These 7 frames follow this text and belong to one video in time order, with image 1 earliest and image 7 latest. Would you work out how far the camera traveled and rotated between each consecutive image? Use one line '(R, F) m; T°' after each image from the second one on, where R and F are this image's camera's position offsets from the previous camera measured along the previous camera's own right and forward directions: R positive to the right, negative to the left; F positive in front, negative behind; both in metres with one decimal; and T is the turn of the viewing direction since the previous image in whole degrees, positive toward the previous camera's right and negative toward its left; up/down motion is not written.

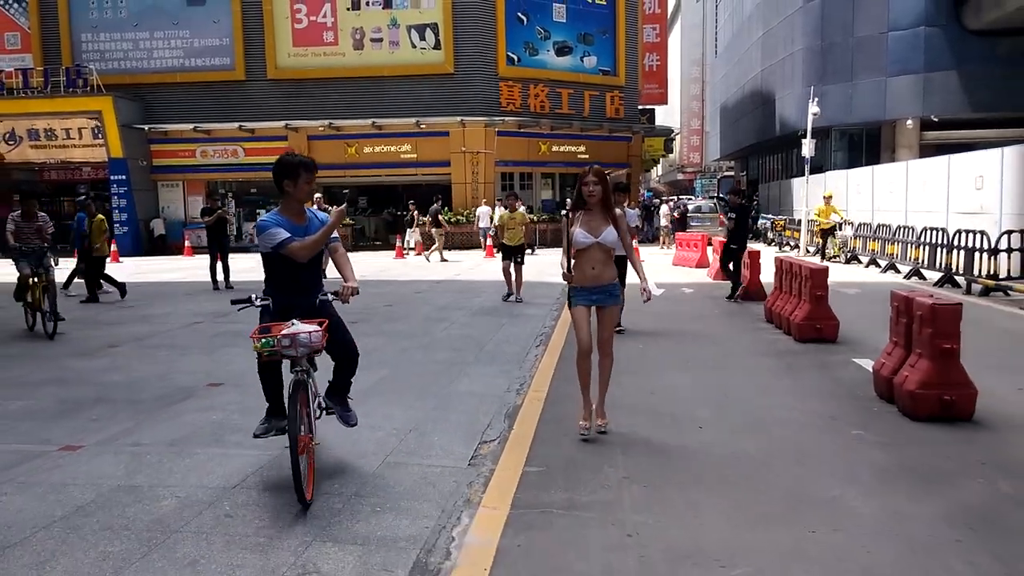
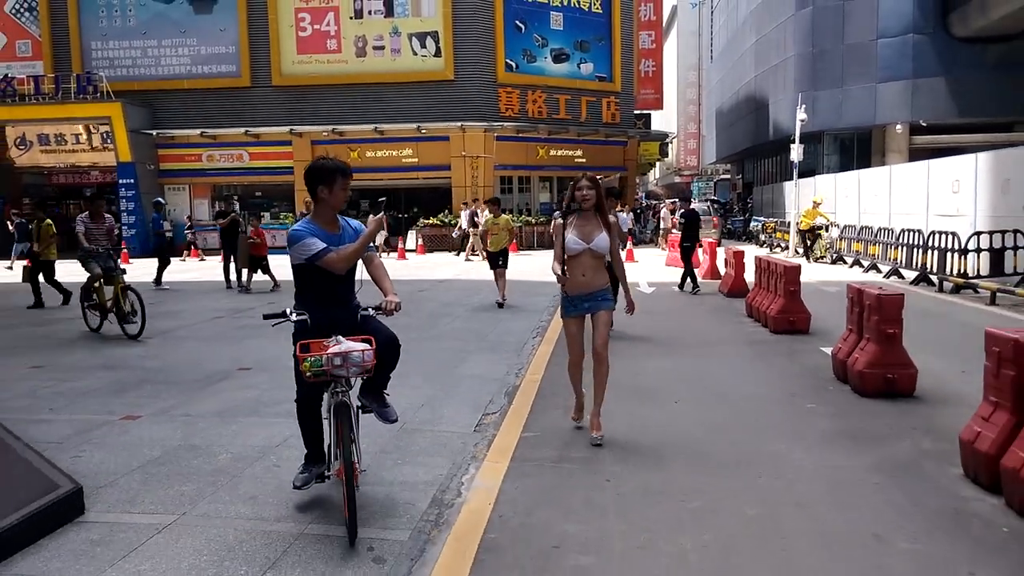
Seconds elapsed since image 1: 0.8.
(0.0, -0.9) m; 0°
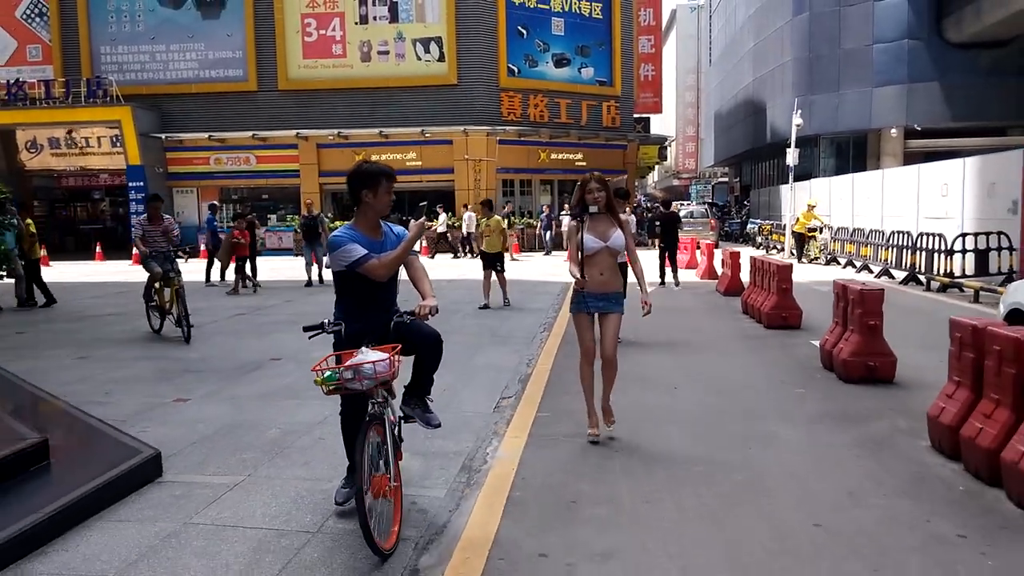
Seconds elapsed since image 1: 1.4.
(-0.2, -0.6) m; 0°
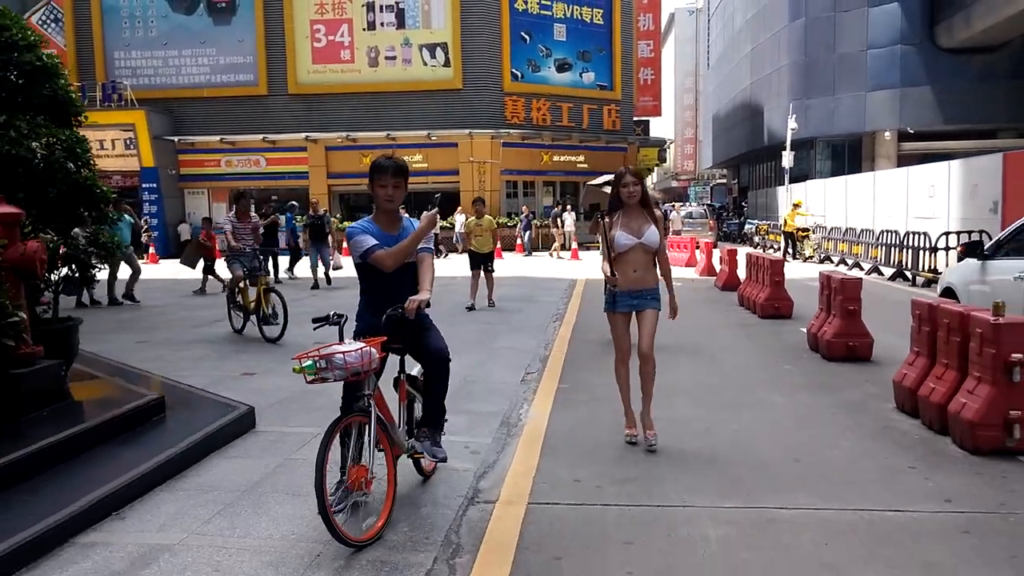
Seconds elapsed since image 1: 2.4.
(-0.4, -1.0) m; 0°
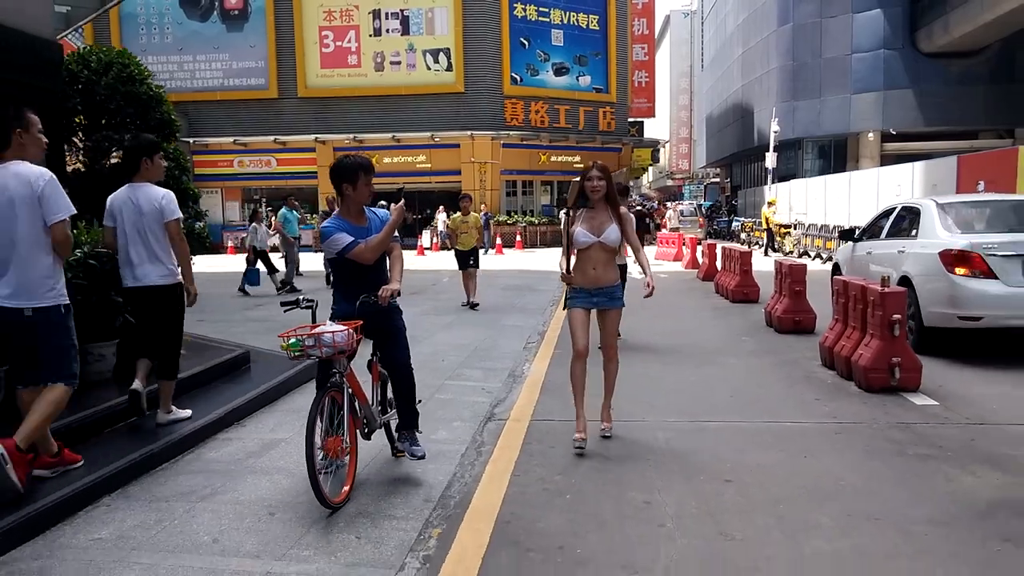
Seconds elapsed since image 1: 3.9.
(-0.1, -1.7) m; 0°
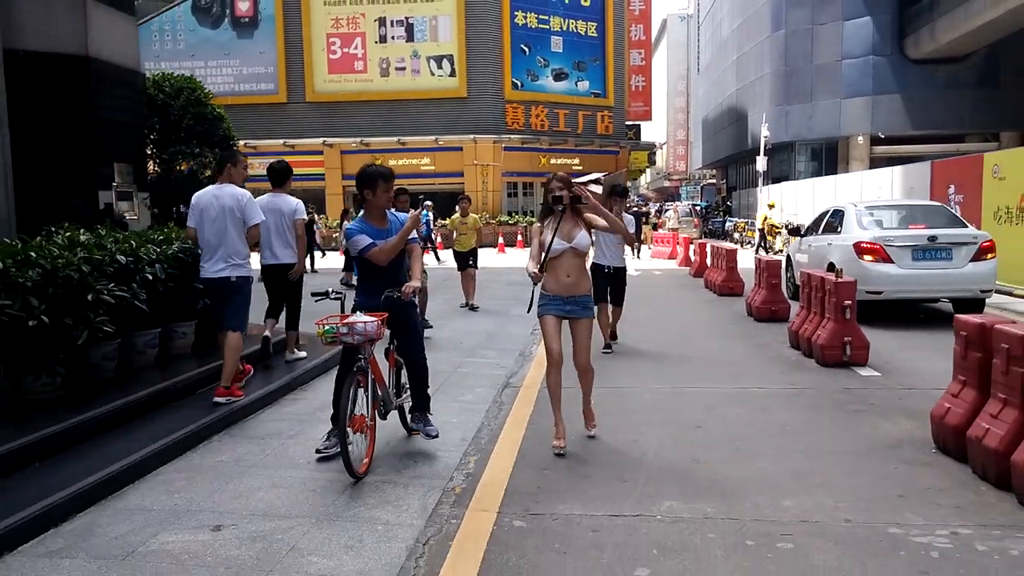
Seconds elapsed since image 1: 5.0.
(-0.2, -1.3) m; 0°
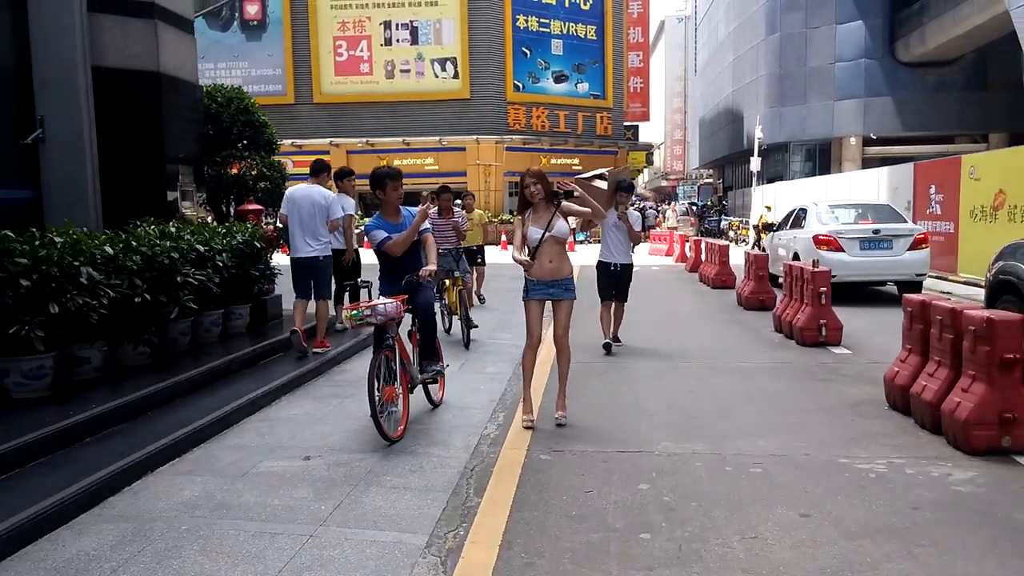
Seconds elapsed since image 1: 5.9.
(-0.3, -1.1) m; 0°
